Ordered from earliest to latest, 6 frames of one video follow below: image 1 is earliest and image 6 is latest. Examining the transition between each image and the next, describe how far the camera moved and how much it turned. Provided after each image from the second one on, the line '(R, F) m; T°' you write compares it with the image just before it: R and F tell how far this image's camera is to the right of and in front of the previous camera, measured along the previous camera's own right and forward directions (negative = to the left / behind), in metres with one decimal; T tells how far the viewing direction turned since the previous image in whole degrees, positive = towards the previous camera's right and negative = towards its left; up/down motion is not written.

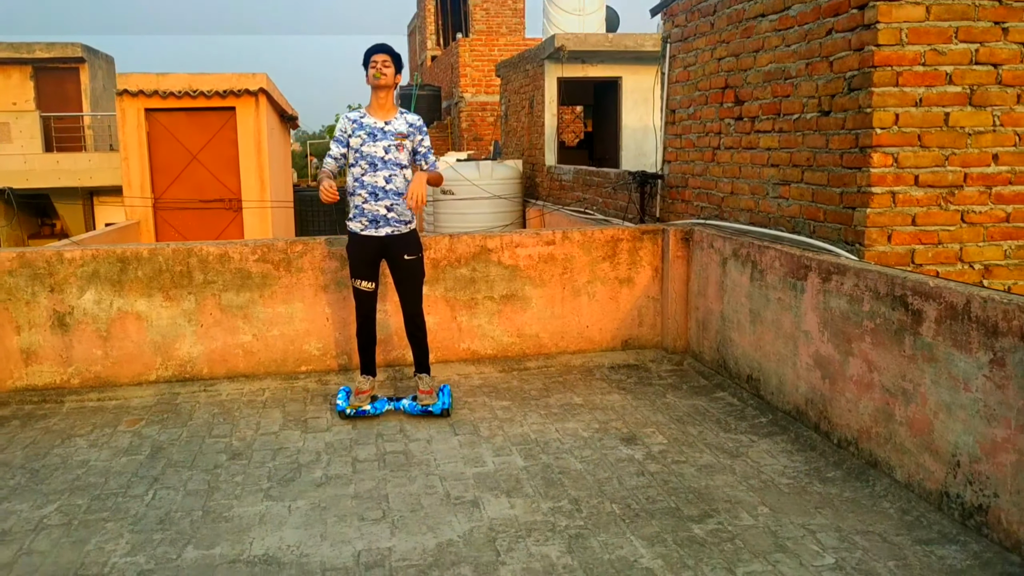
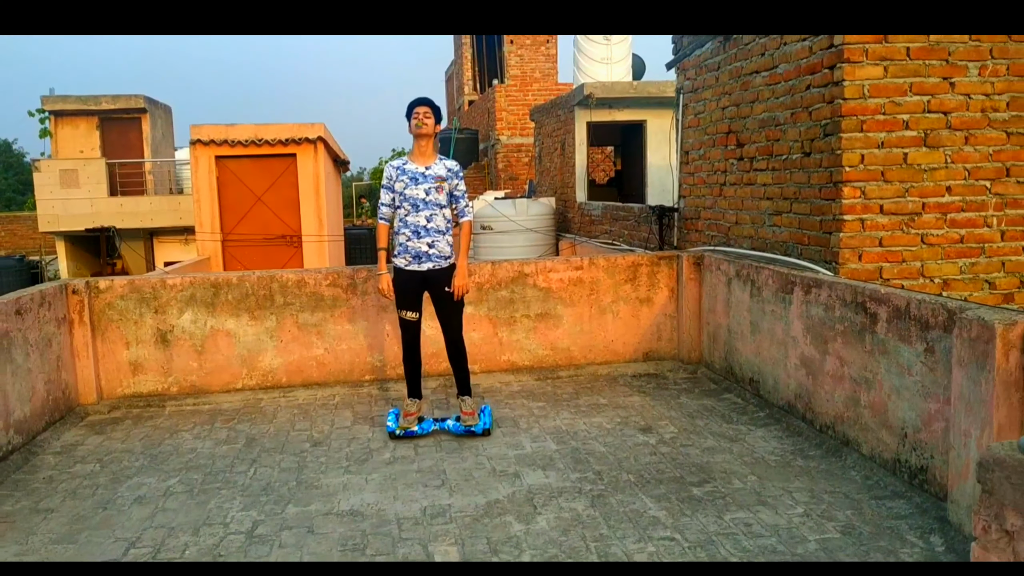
(0.0, -0.7) m; -2°
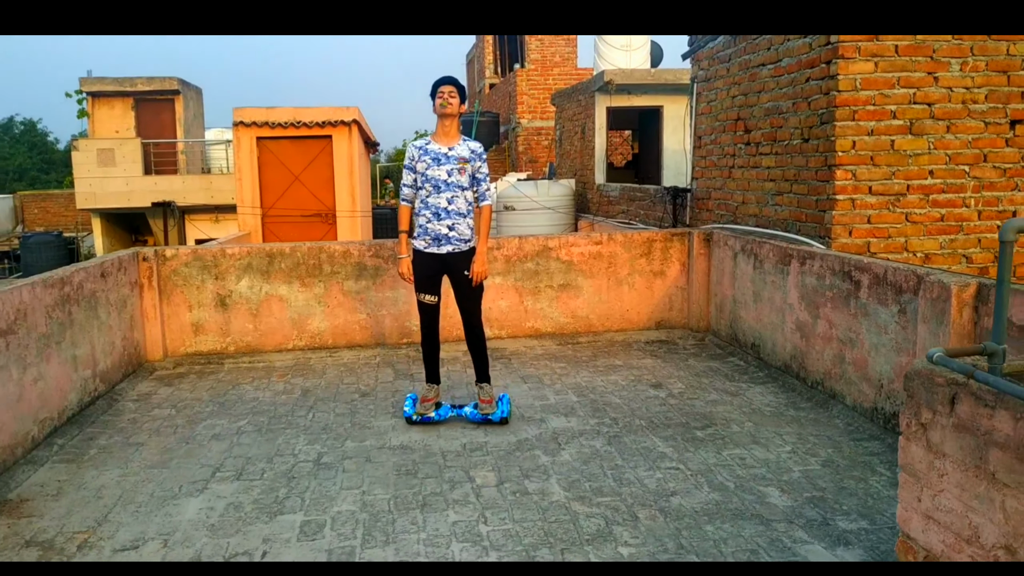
(-0.1, -0.5) m; -1°
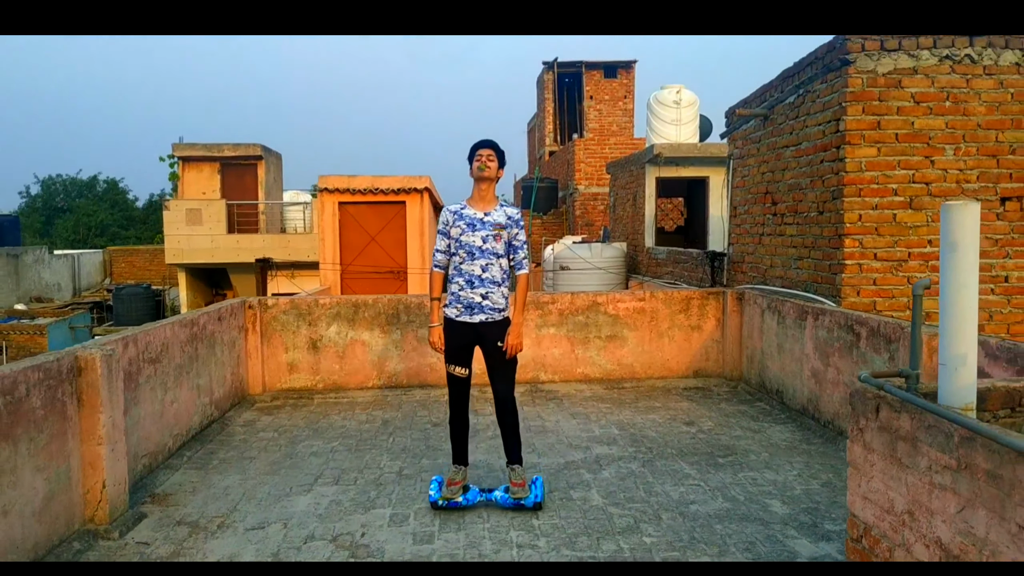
(0.0, -0.8) m; -4°
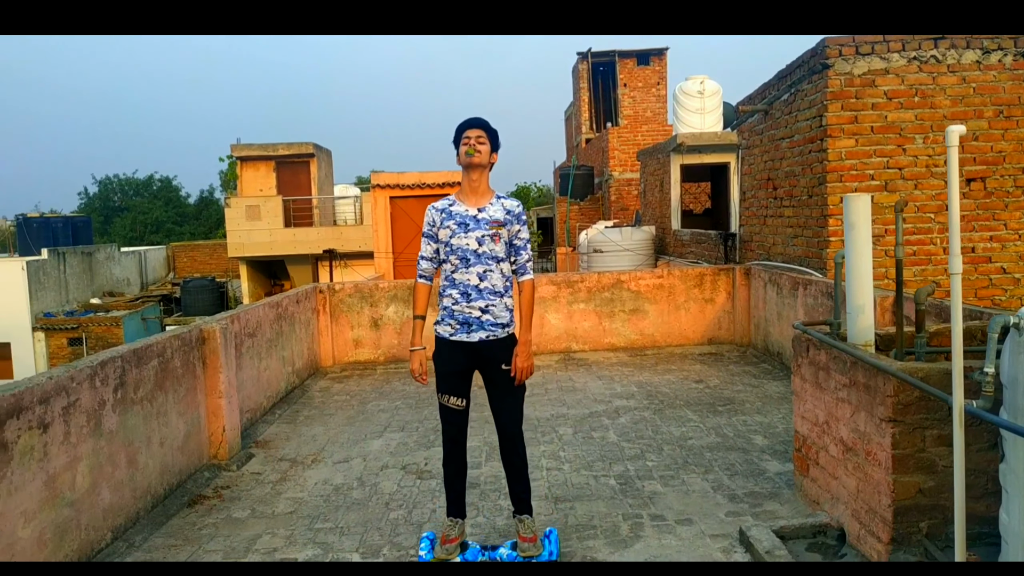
(+0.1, -1.0) m; -3°
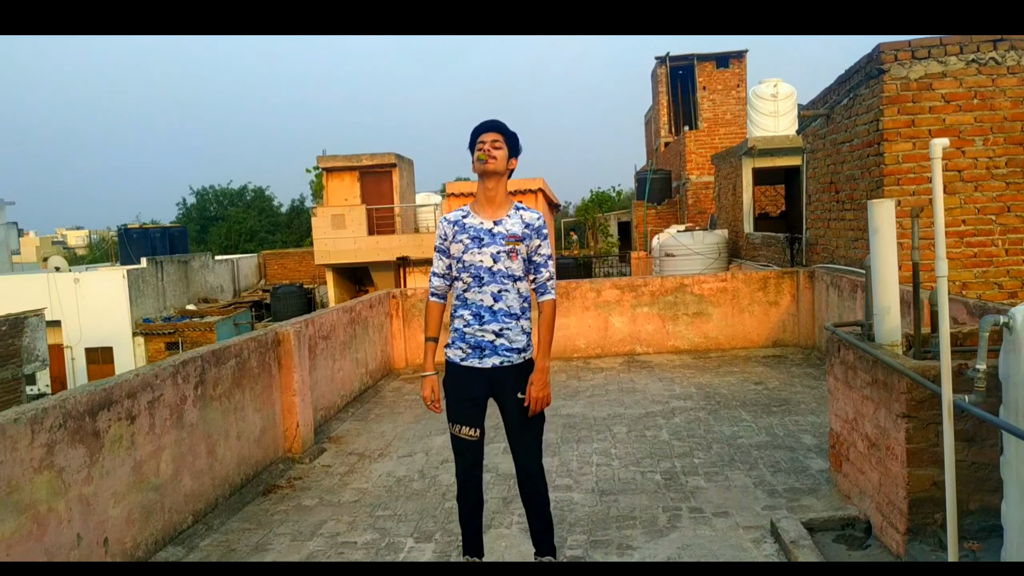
(+0.2, -0.2) m; -5°
